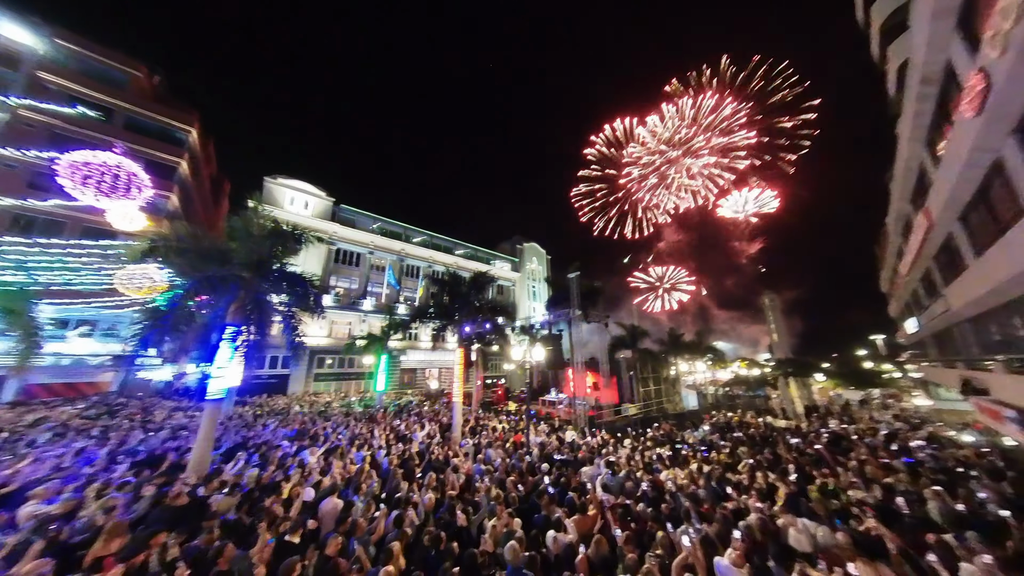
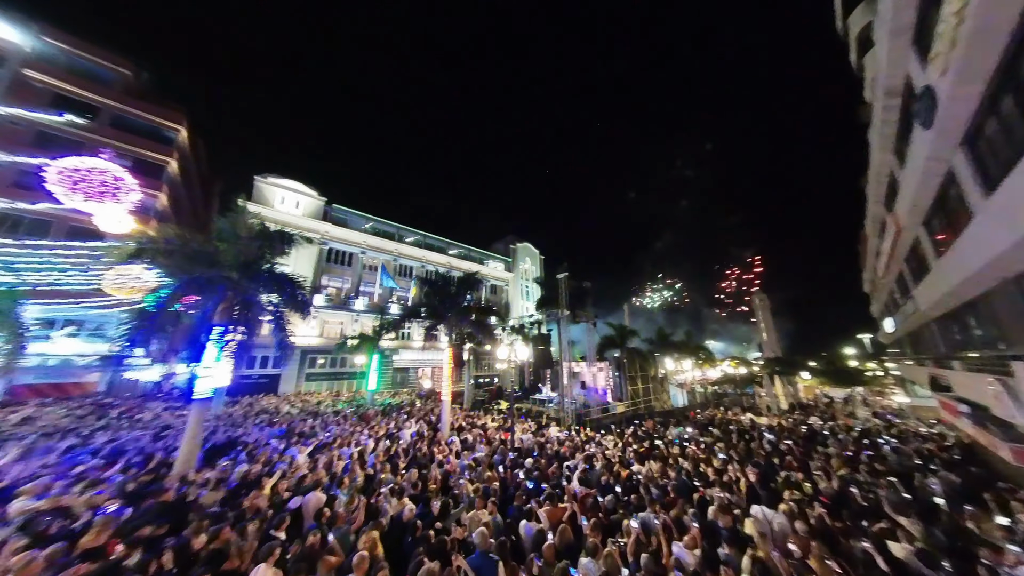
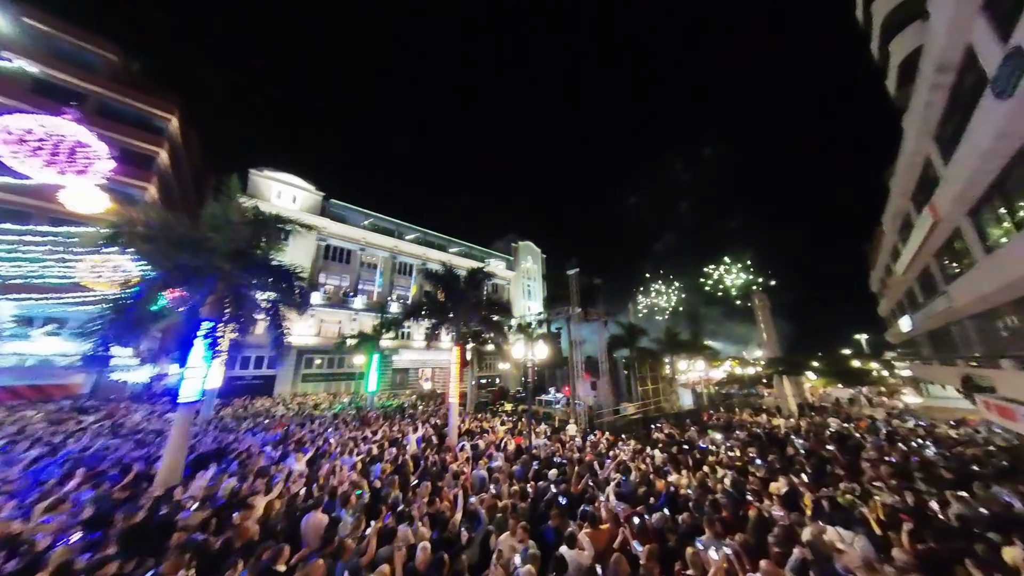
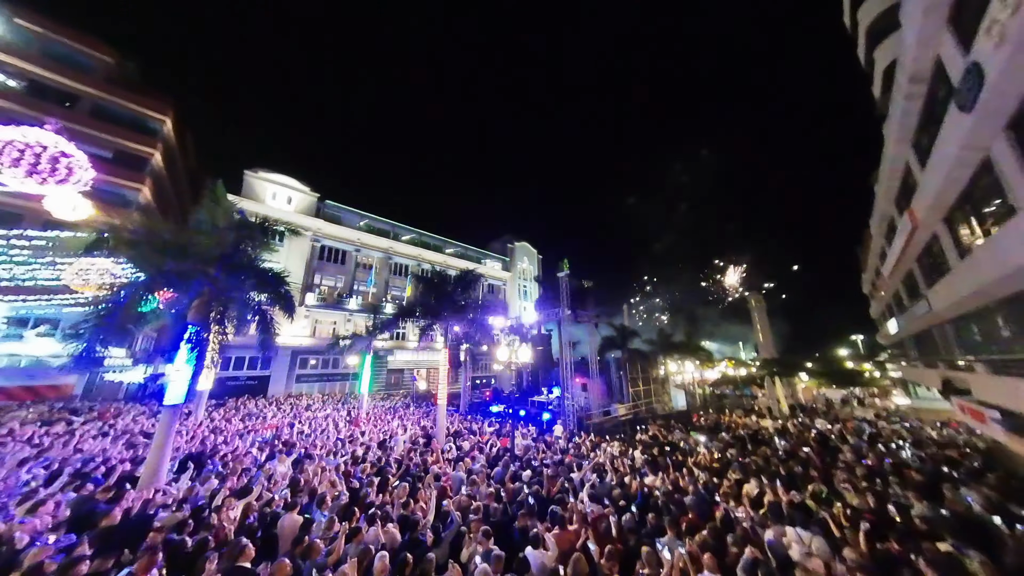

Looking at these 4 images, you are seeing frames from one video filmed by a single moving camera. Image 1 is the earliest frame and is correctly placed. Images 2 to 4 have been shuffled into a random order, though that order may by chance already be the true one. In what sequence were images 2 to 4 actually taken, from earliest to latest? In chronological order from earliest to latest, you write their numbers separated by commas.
2, 3, 4
